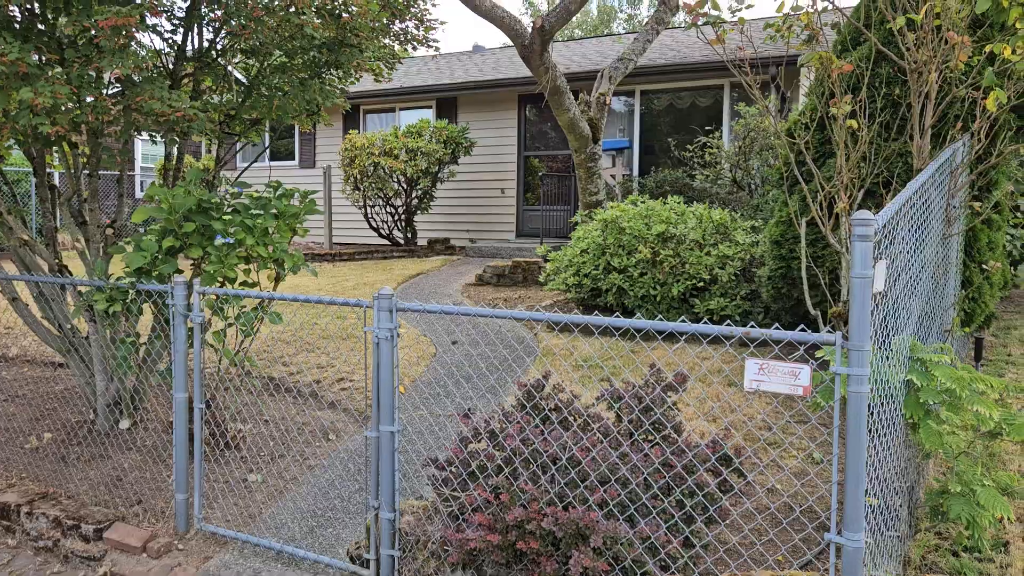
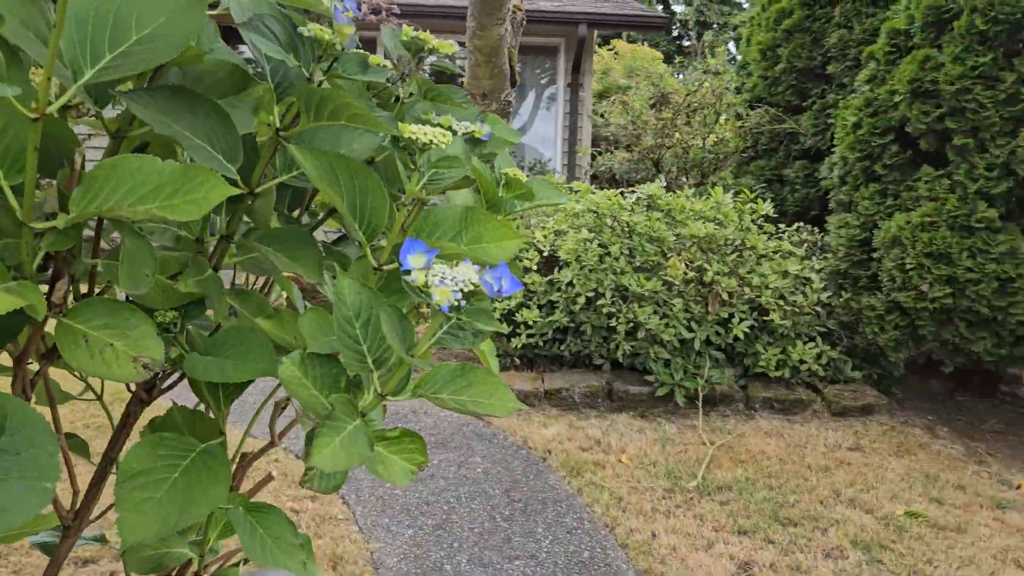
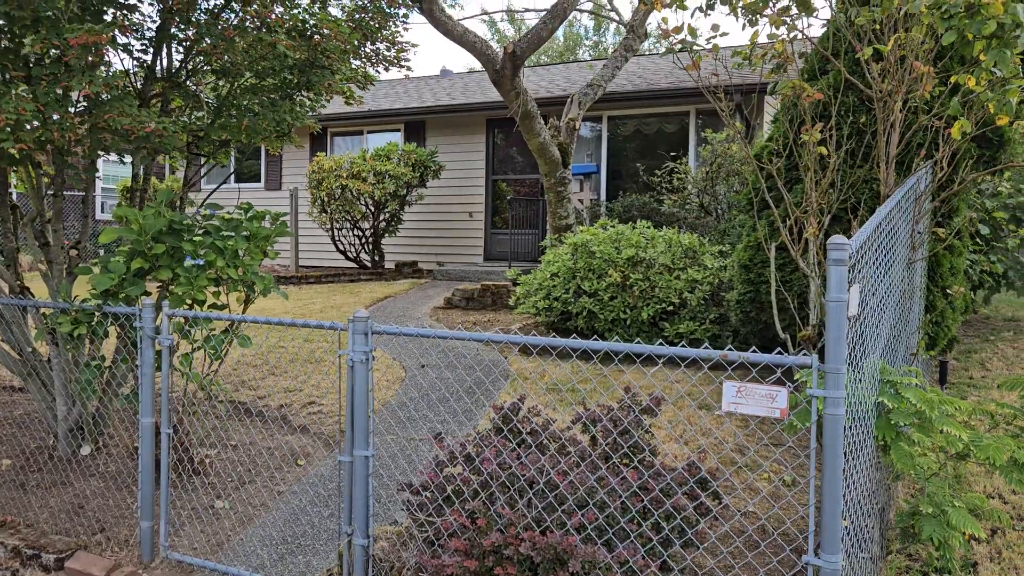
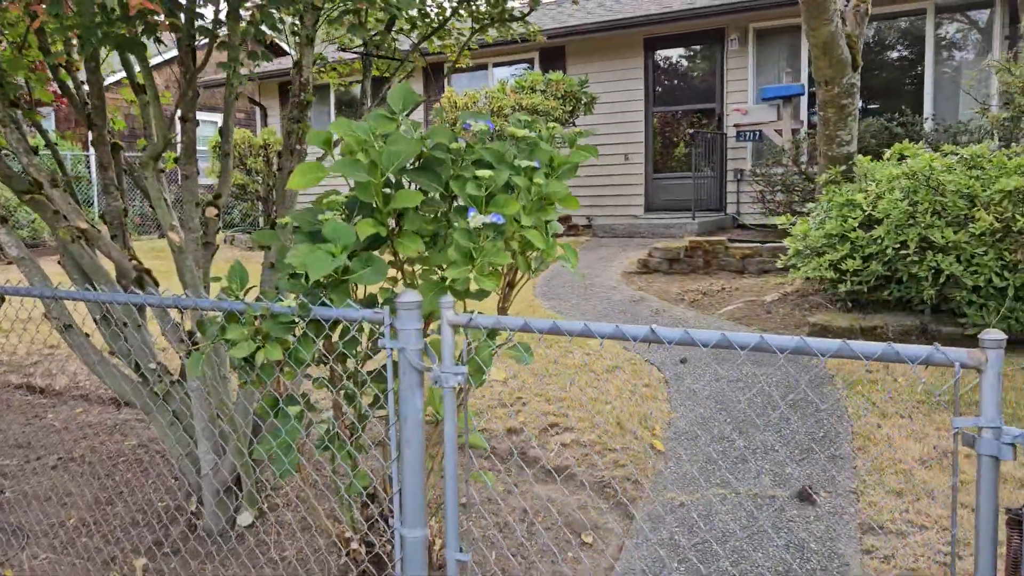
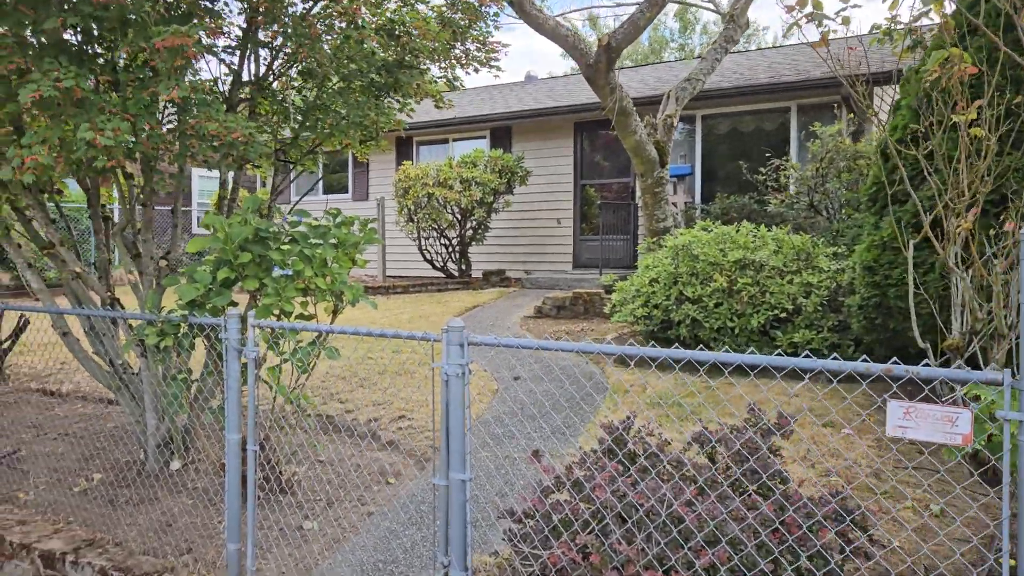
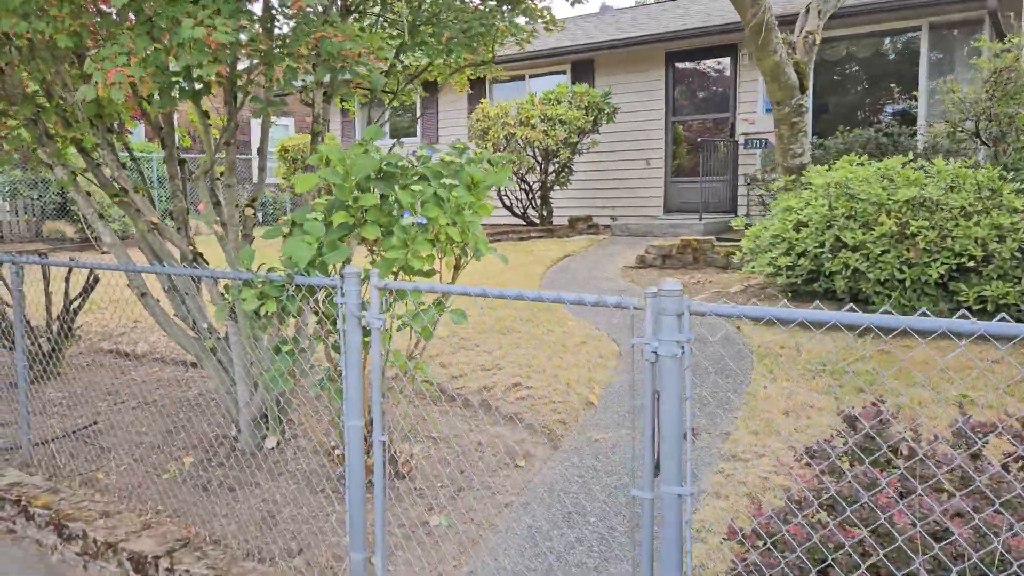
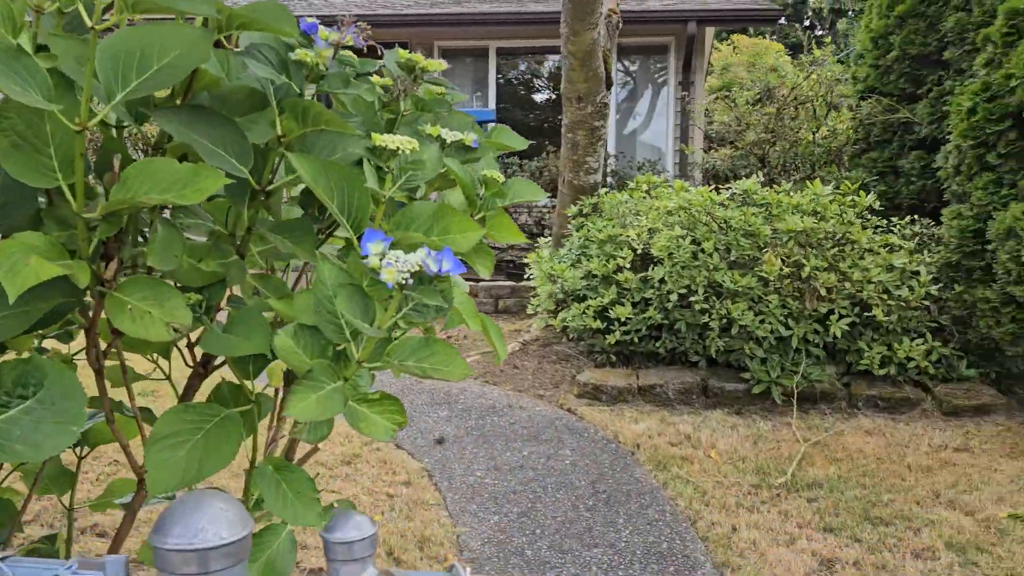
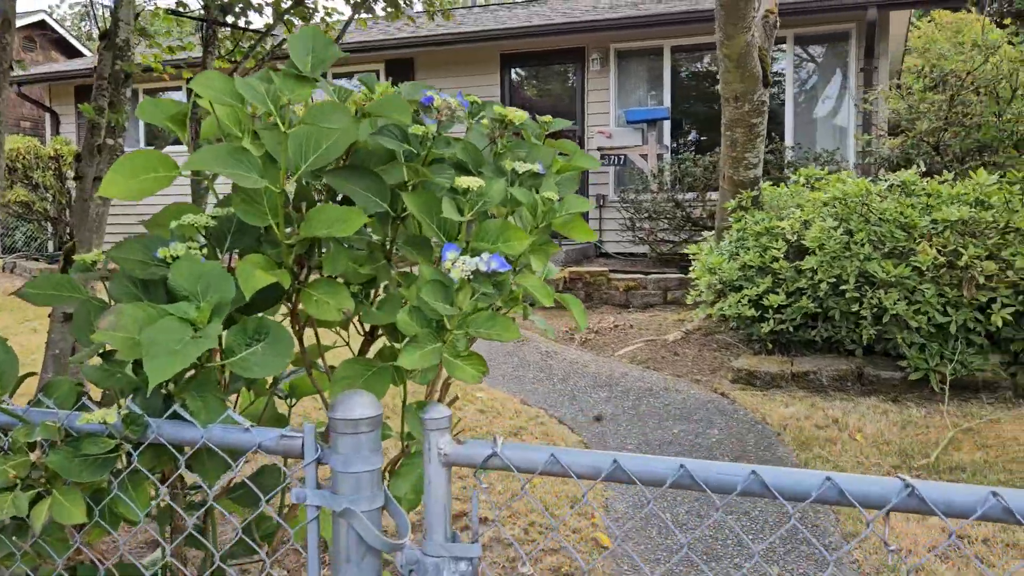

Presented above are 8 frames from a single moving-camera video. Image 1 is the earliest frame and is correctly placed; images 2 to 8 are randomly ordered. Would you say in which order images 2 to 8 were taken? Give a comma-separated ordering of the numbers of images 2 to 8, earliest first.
3, 5, 6, 4, 8, 7, 2
